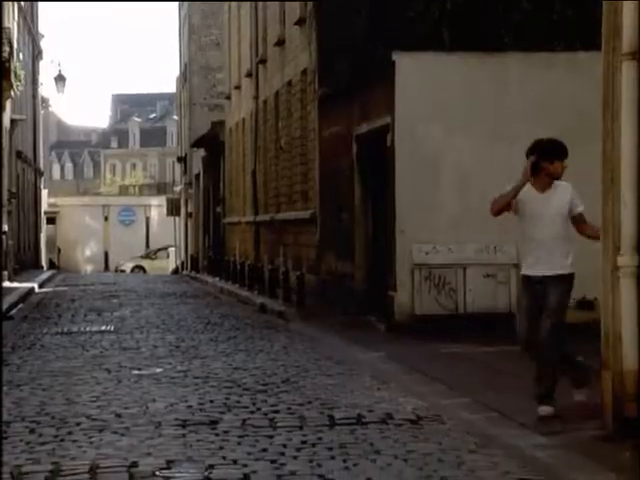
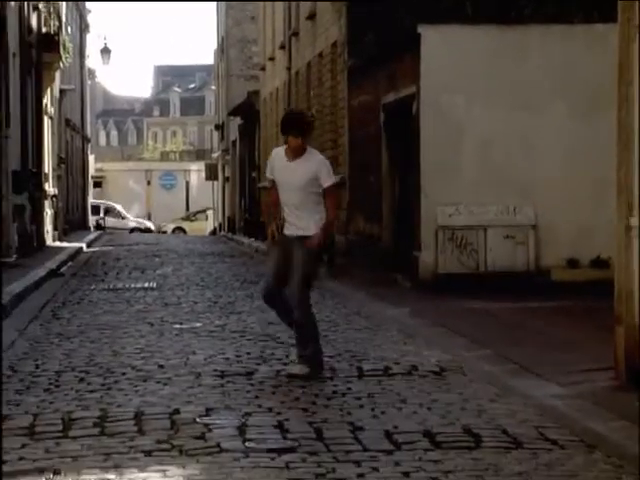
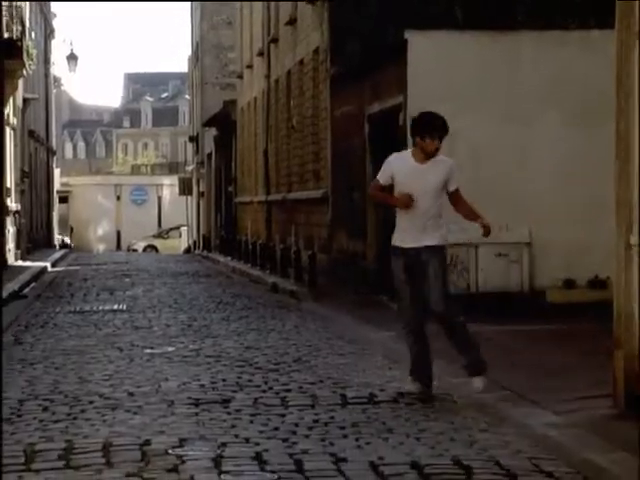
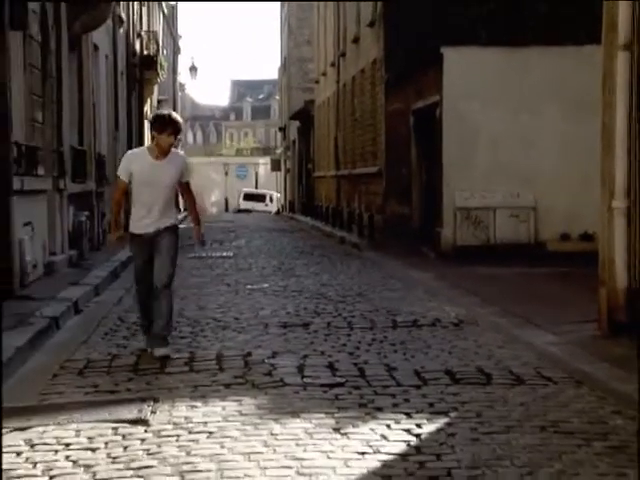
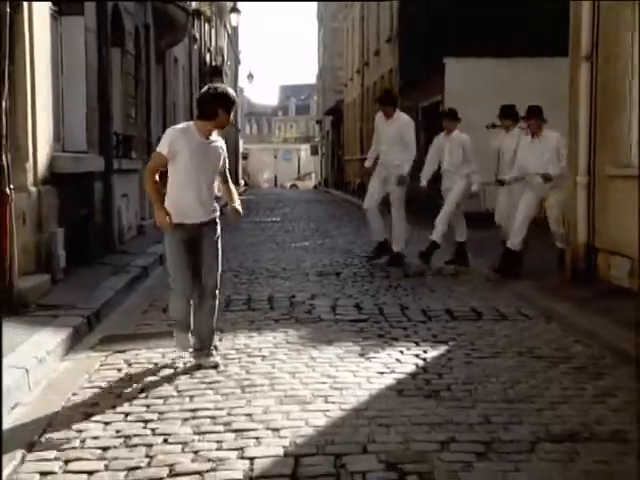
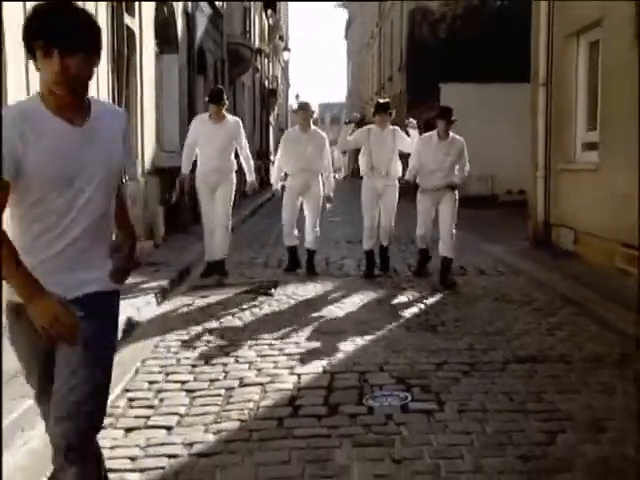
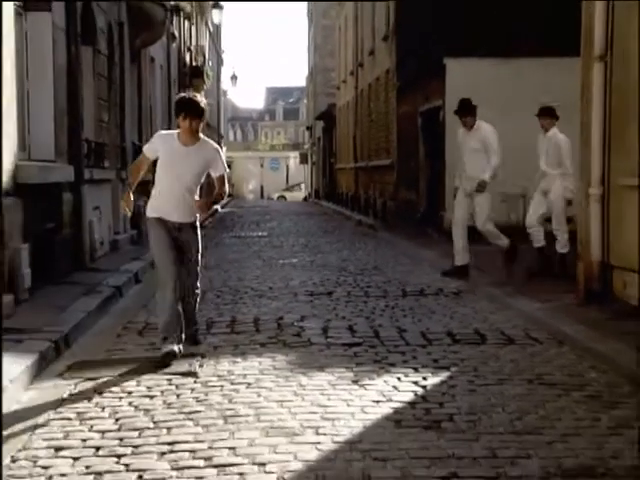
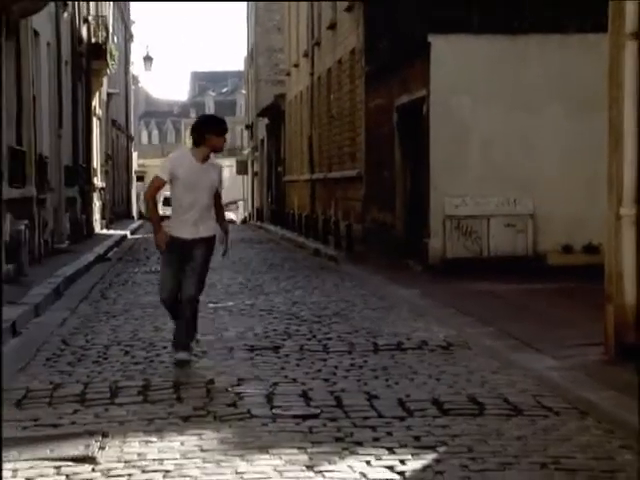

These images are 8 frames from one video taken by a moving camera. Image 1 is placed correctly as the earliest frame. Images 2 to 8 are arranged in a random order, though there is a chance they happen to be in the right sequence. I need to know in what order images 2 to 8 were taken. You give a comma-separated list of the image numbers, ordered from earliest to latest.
3, 2, 8, 4, 7, 5, 6
